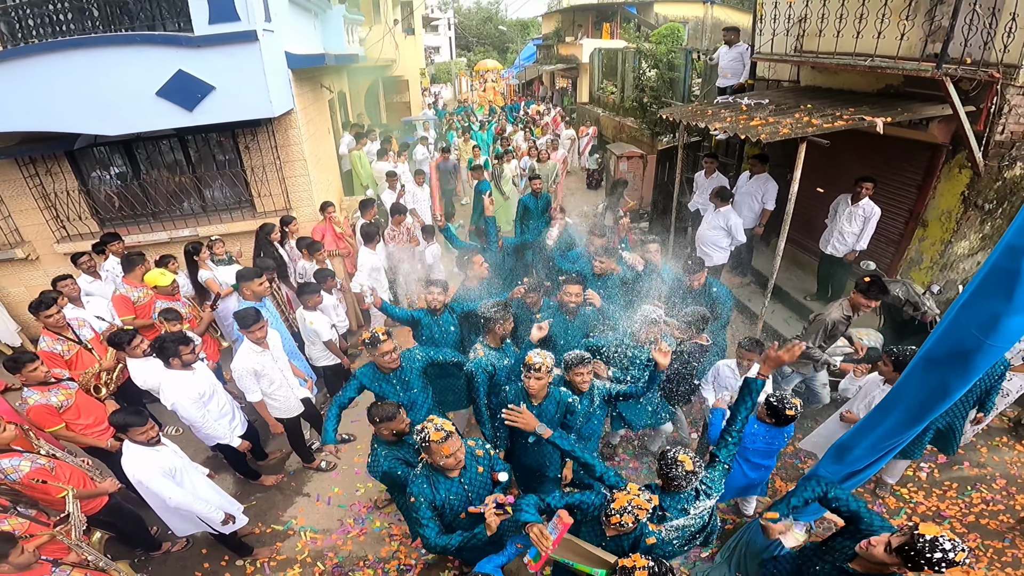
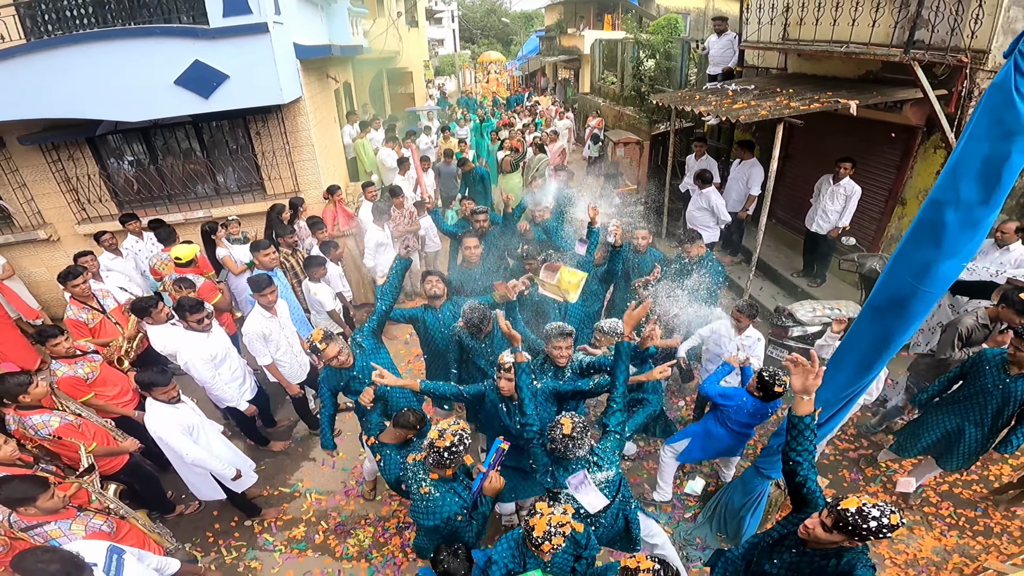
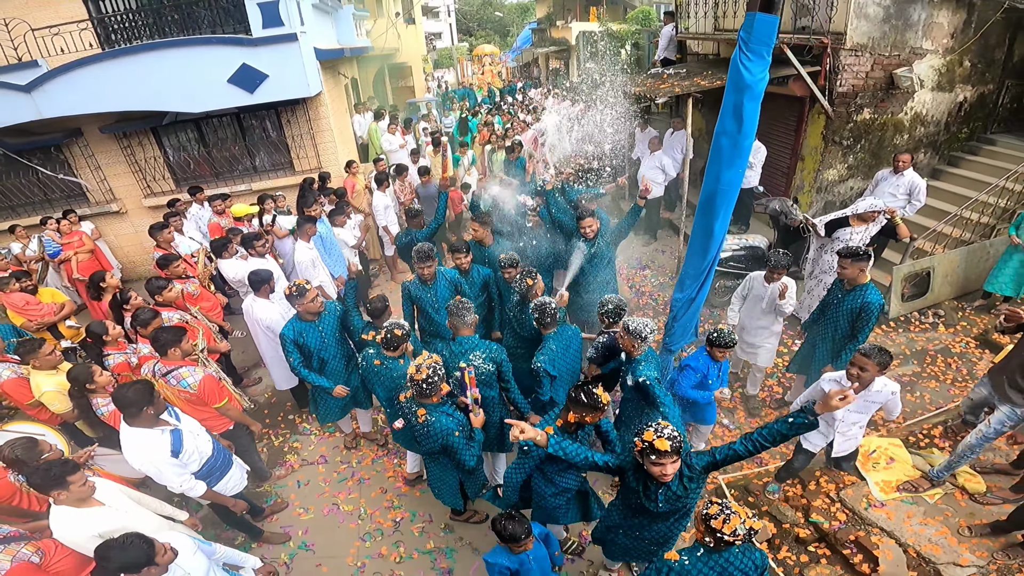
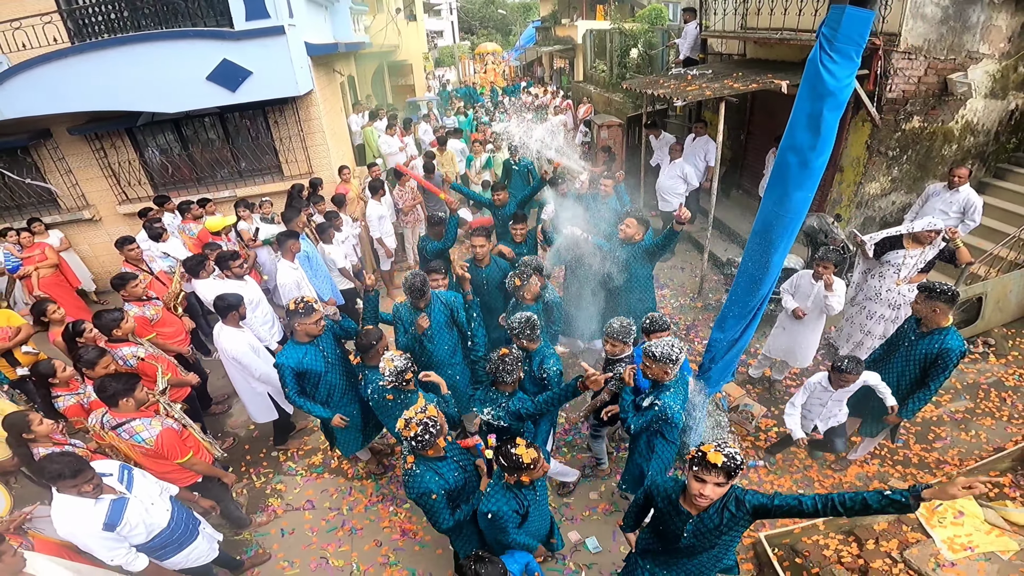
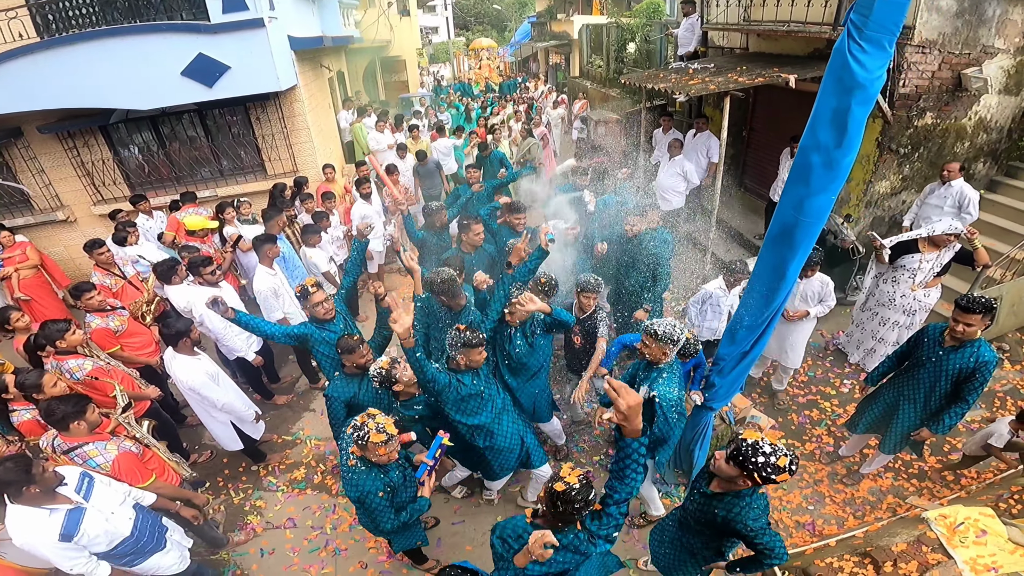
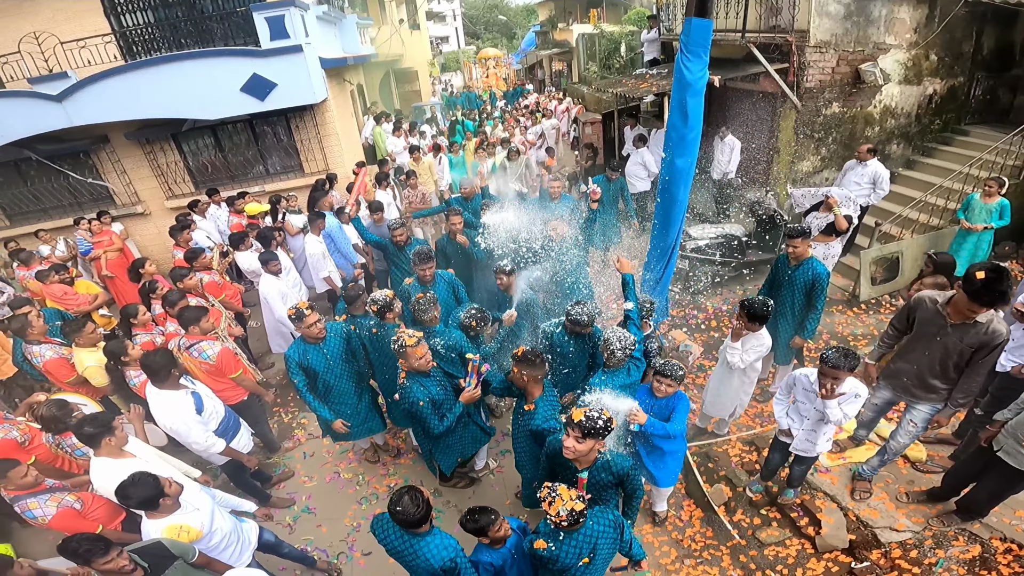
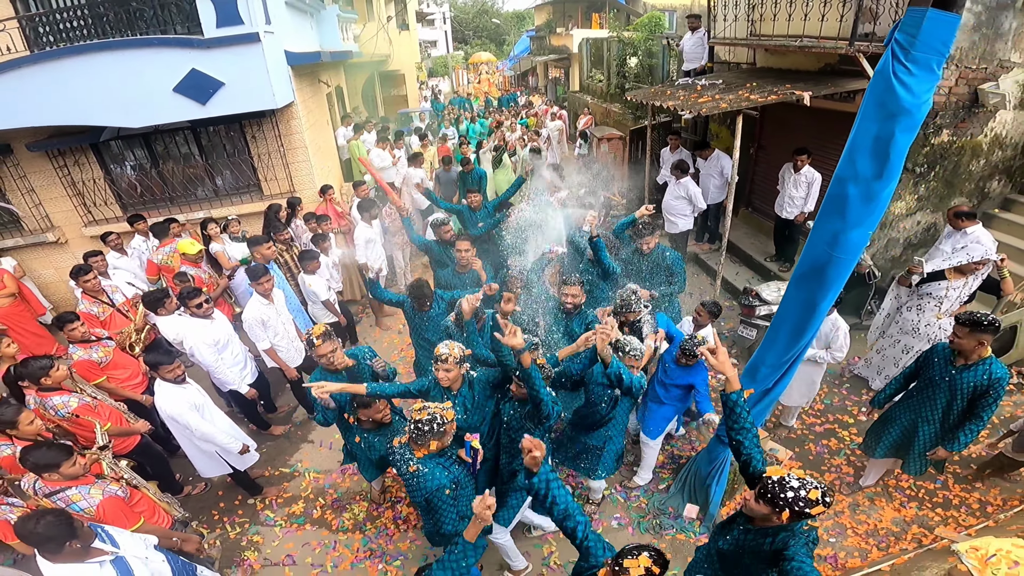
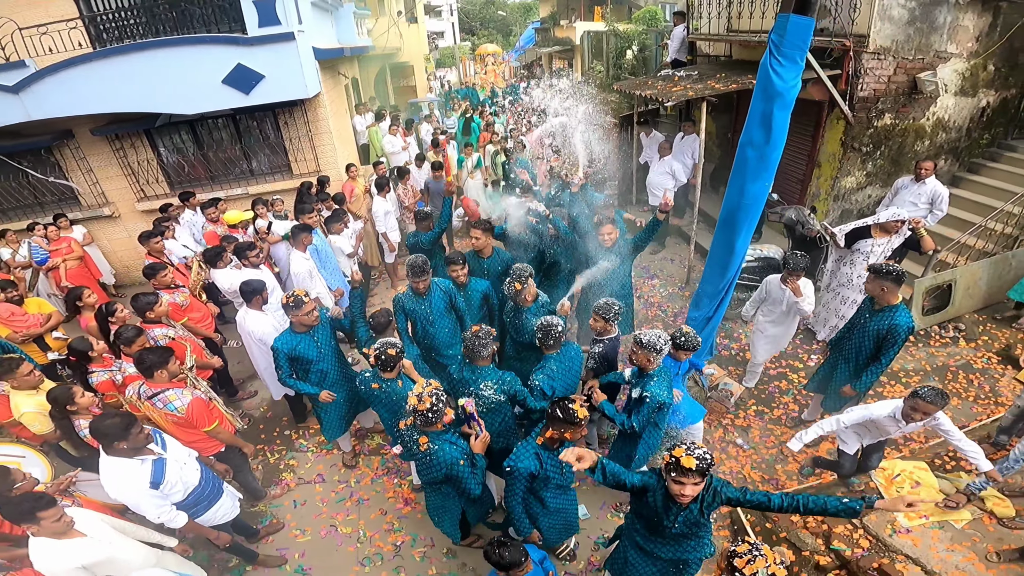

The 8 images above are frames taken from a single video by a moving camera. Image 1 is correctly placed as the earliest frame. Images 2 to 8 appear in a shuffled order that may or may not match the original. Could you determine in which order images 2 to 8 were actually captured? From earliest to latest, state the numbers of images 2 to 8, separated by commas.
2, 7, 5, 4, 8, 3, 6
